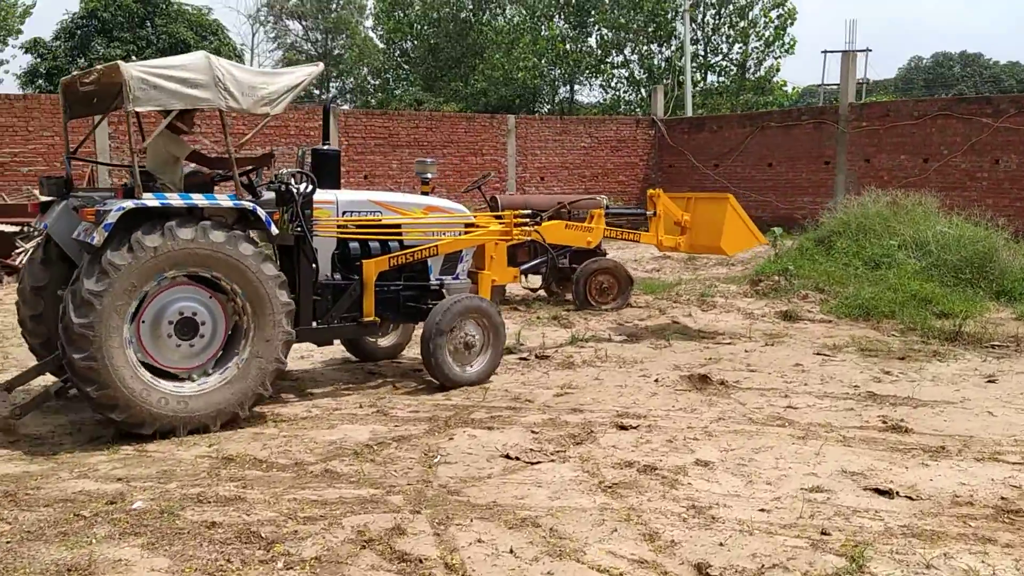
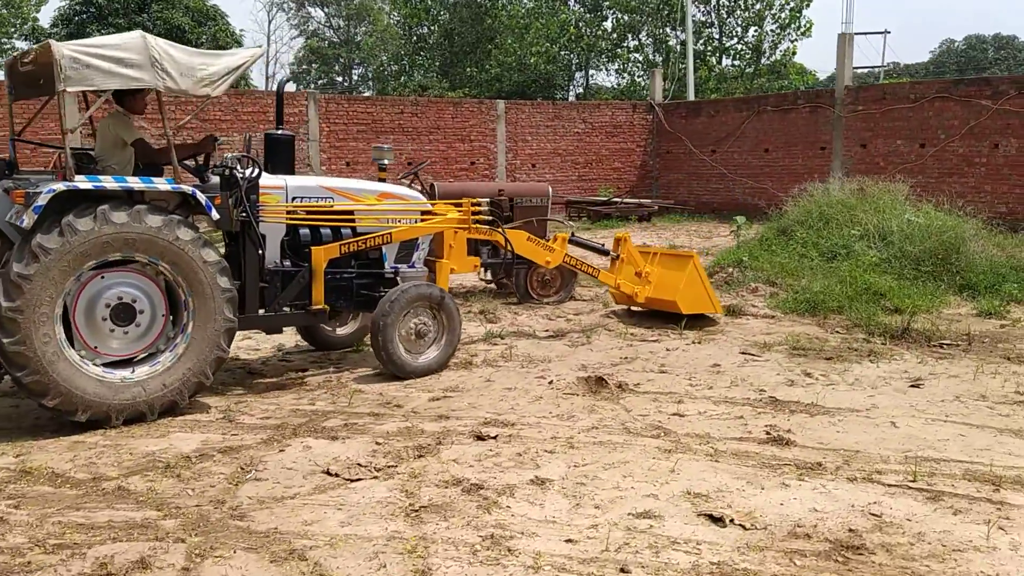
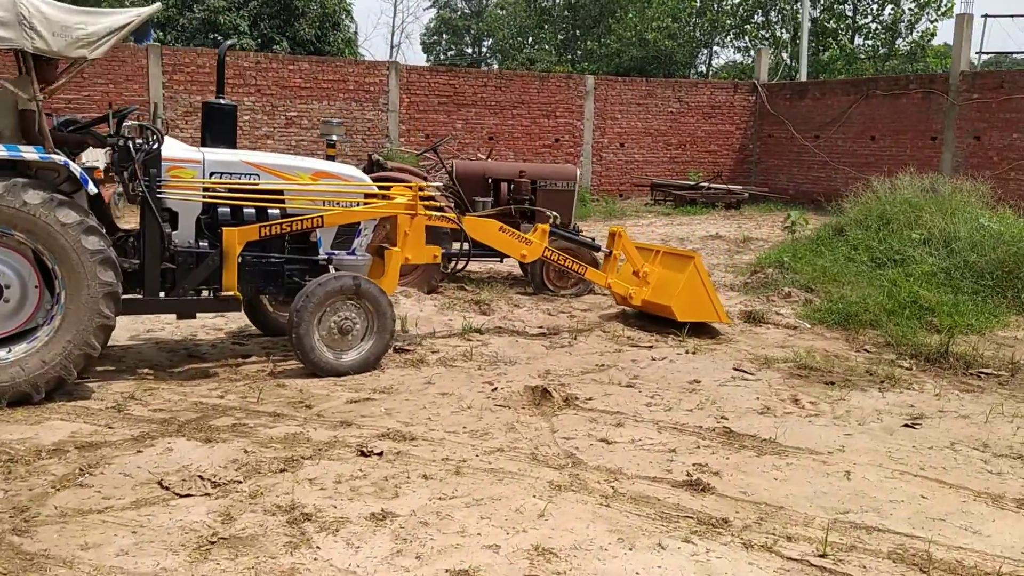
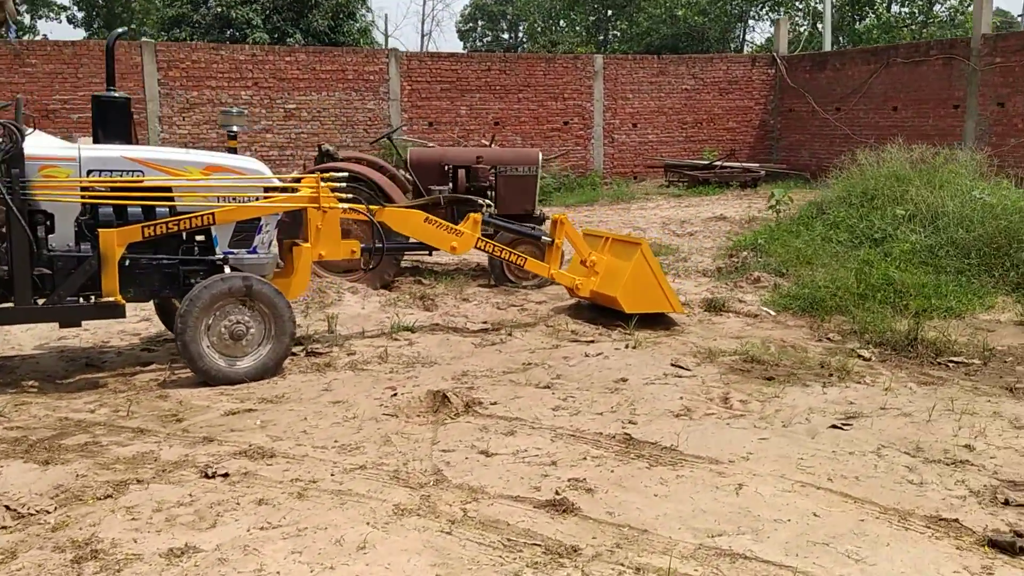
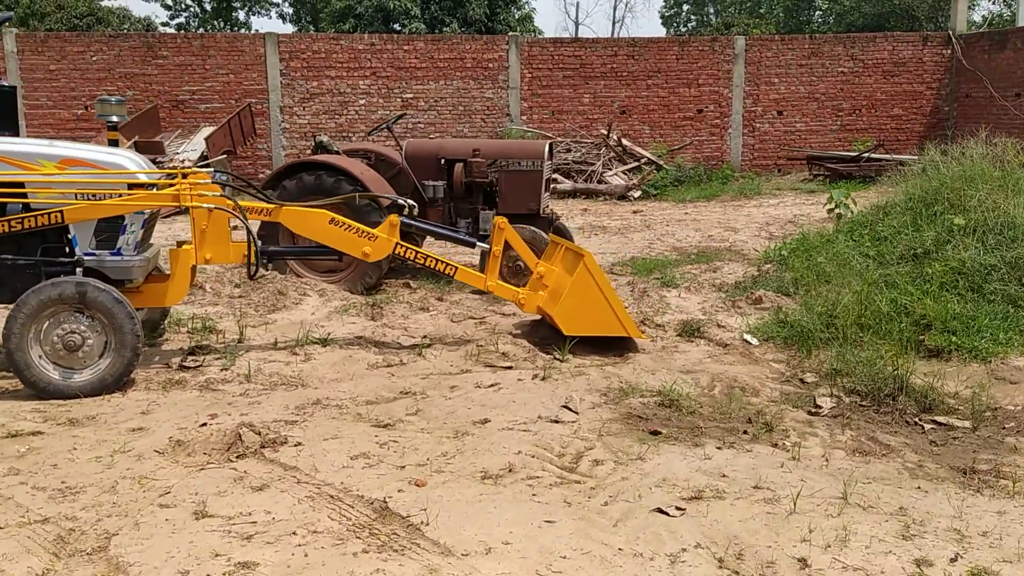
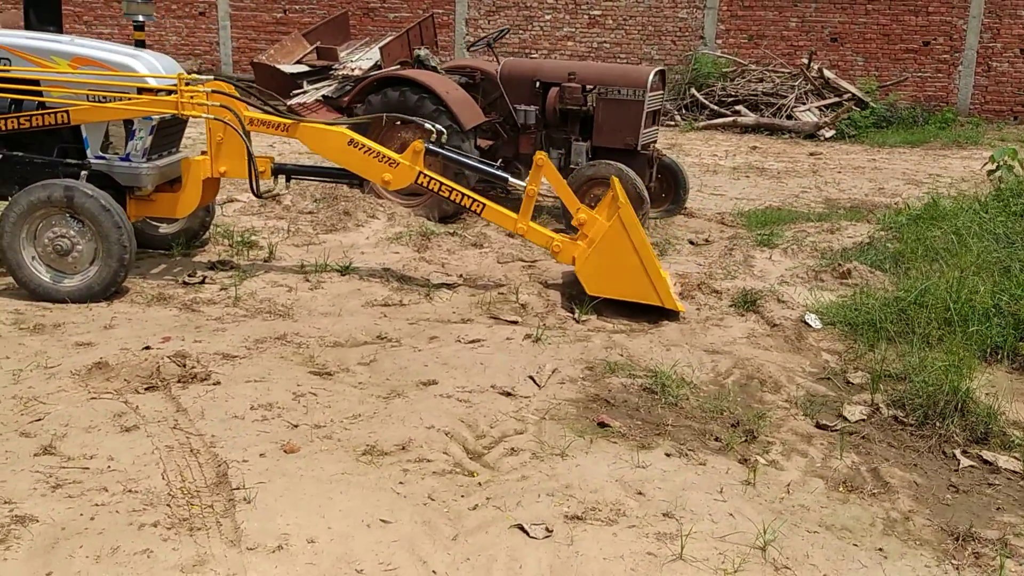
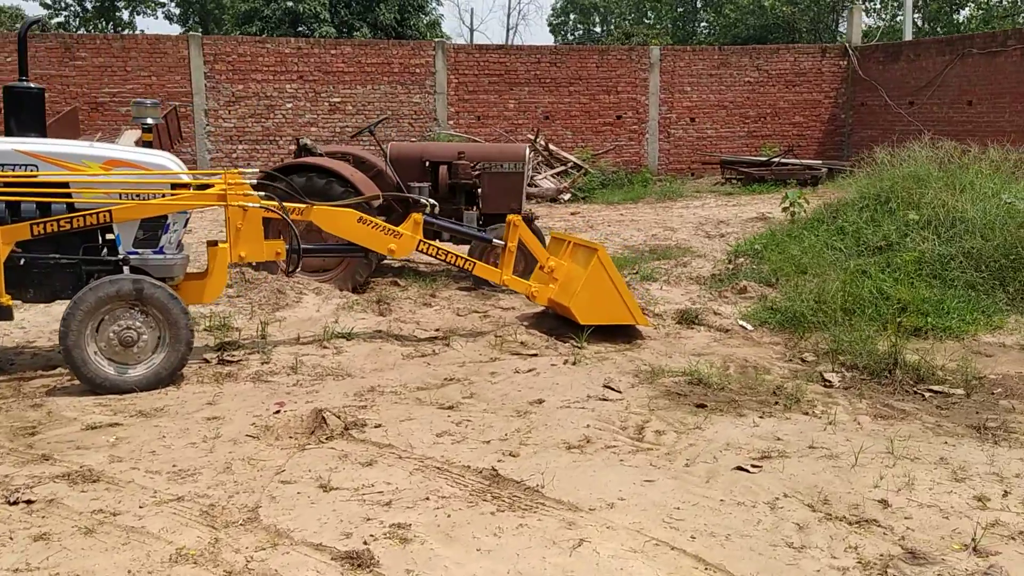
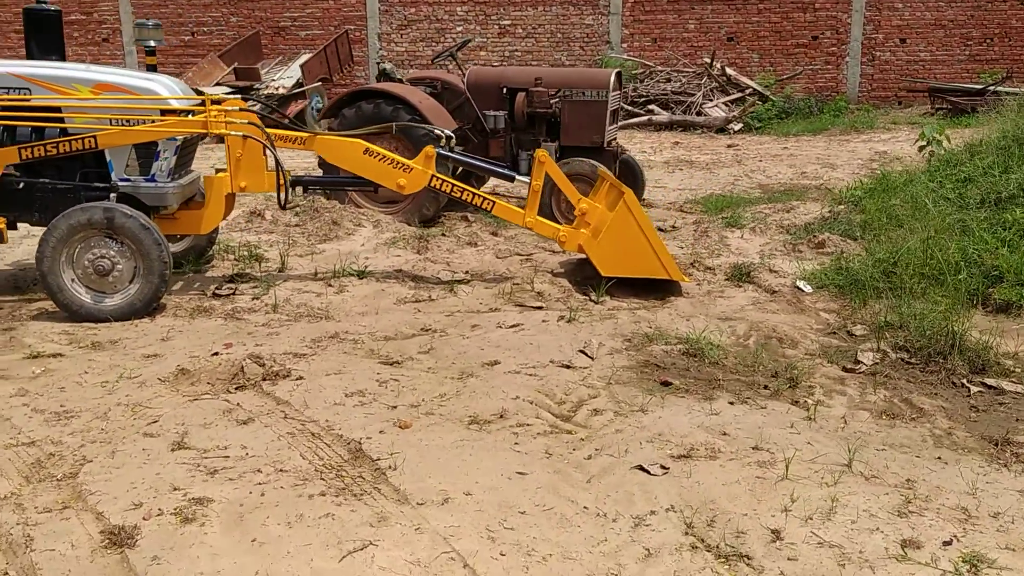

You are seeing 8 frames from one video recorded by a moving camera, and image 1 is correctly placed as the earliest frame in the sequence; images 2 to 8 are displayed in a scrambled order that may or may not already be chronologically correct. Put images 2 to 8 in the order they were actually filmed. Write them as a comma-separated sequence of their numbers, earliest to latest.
2, 3, 4, 7, 5, 8, 6
